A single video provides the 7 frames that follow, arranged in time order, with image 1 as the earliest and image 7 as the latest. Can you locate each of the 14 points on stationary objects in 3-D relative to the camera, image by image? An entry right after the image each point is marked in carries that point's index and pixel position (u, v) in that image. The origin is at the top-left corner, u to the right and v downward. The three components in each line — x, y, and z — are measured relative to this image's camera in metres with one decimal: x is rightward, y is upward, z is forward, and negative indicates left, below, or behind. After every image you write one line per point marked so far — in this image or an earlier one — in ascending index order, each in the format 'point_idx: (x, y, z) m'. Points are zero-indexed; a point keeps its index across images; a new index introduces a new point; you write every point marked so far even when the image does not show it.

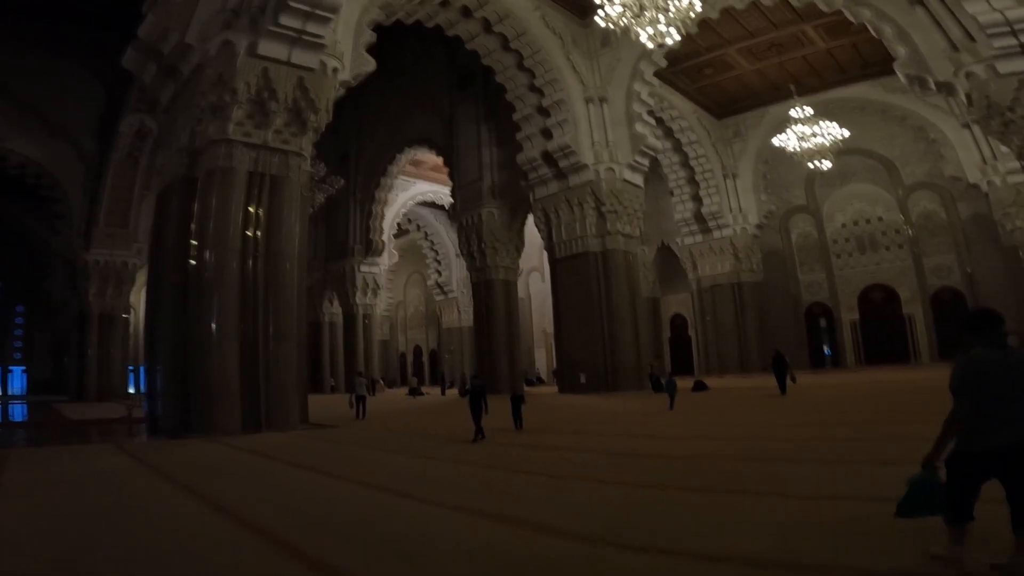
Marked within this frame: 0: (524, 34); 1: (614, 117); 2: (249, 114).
0: (+0.2, +3.7, +8.7) m
1: (+1.6, +2.7, +9.2) m
2: (-2.2, +1.4, +4.9) m
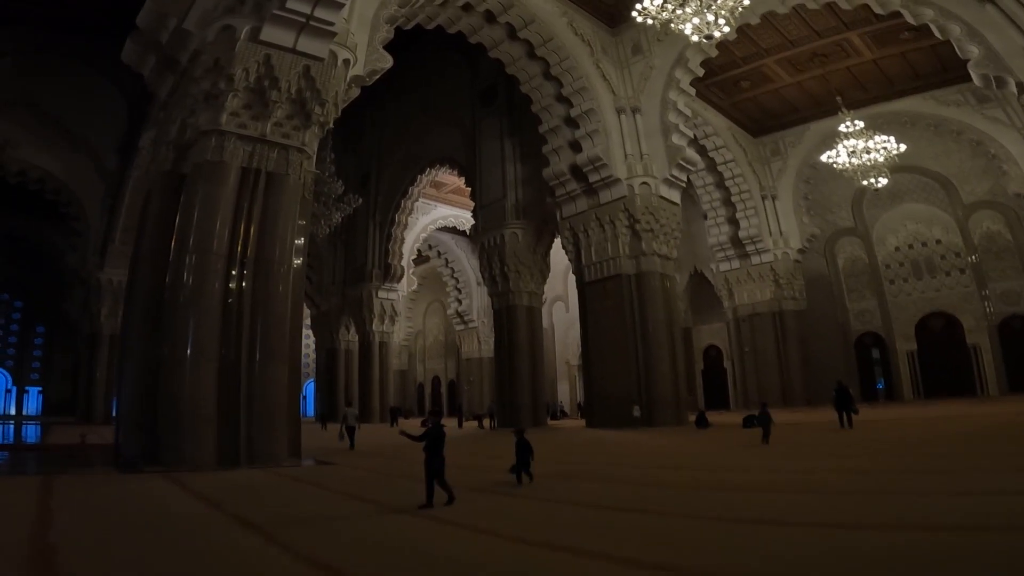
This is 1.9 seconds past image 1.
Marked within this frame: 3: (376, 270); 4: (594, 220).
0: (+0.5, +3.4, +8.2) m
1: (+2.0, +2.3, +8.6) m
2: (-2.0, +1.3, +4.4) m
3: (-3.0, +0.4, +13.1) m
4: (+1.2, +1.0, +8.4) m
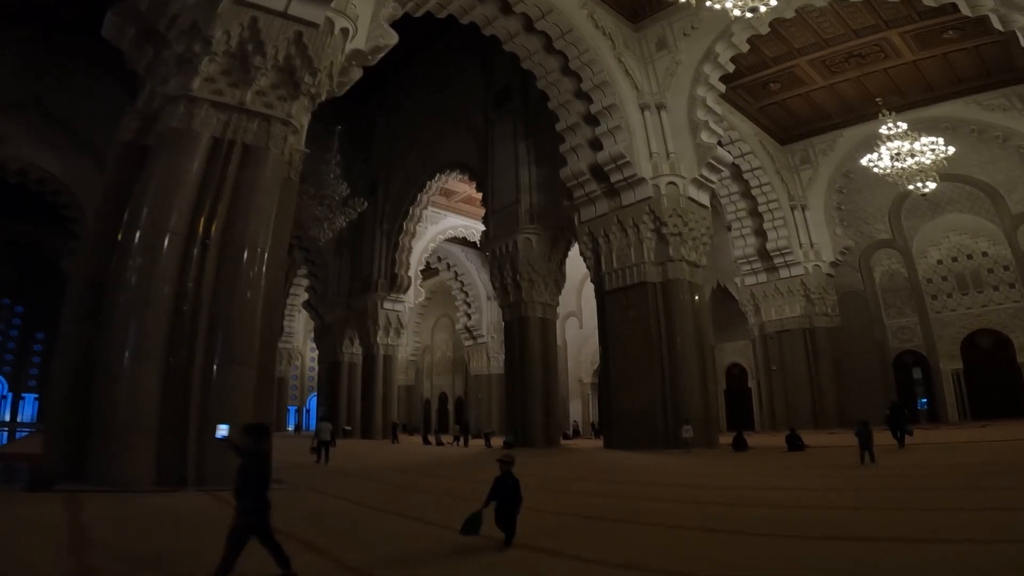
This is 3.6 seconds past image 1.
0: (+0.8, +3.3, +7.6) m
1: (+2.2, +2.2, +7.9) m
2: (-1.8, +1.4, +3.8) m
3: (-2.8, +0.2, +12.5) m
4: (+1.4, +0.8, +7.8) m
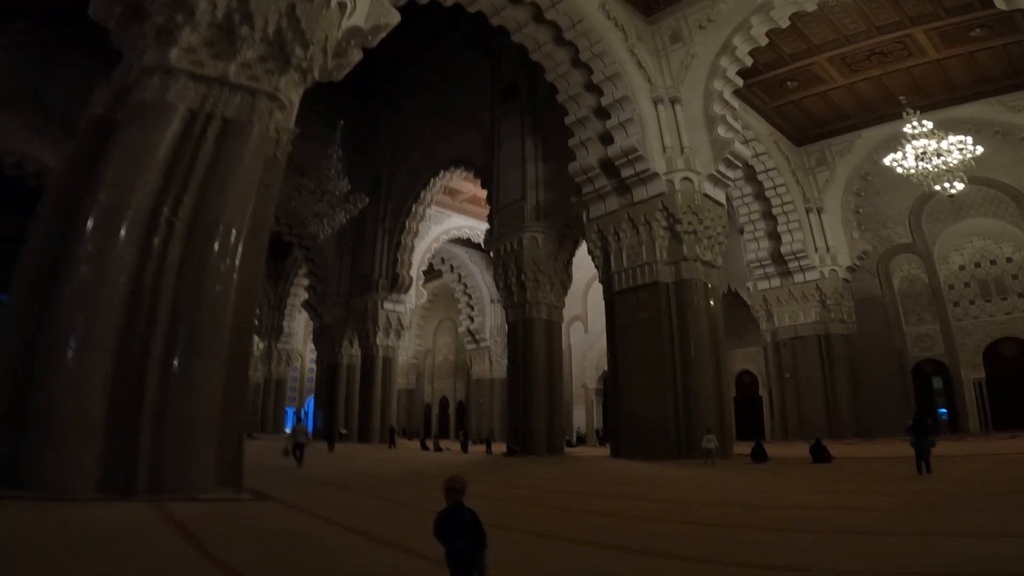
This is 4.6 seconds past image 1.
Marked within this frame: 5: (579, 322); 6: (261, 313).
0: (+0.9, +3.3, +7.3) m
1: (+2.3, +2.2, +7.6) m
2: (-1.8, +1.4, +3.5) m
3: (-2.7, +0.2, +12.2) m
4: (+1.4, +0.8, +7.4) m
5: (+1.8, -0.9, +15.8) m
6: (-7.5, -0.8, +17.8) m
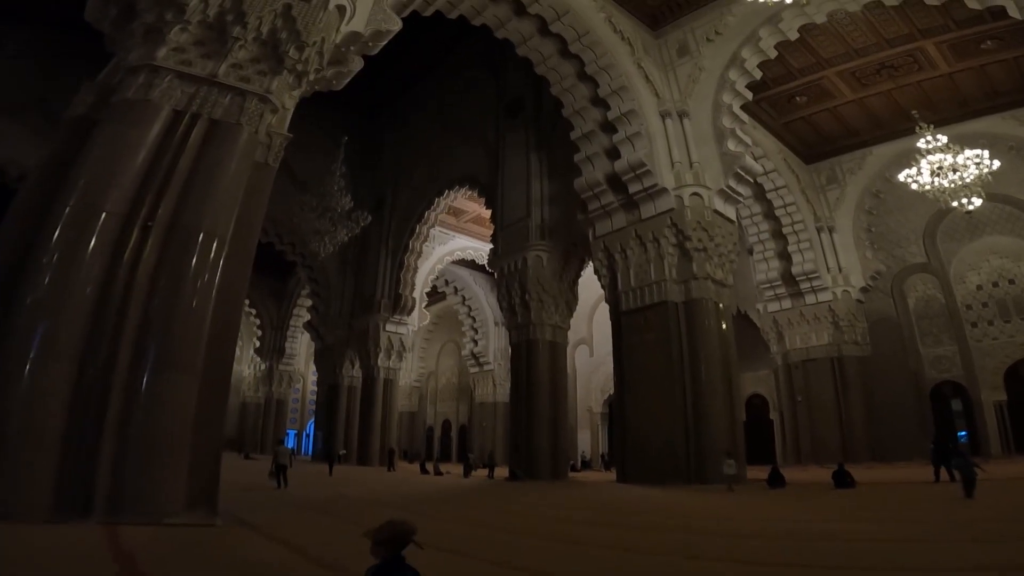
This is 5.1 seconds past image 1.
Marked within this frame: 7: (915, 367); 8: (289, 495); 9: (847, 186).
0: (+0.9, +3.1, +7.1) m
1: (+2.3, +1.9, +7.4) m
2: (-1.8, +1.4, +3.3) m
3: (-2.6, -0.2, +12.0) m
4: (+1.5, +0.6, +7.2) m
5: (+1.9, -1.5, +15.5) m
6: (-7.4, -1.4, +17.6) m
7: (+7.1, -1.4, +10.3) m
8: (-1.8, -1.7, +4.9) m
9: (+6.2, +1.9, +10.9) m
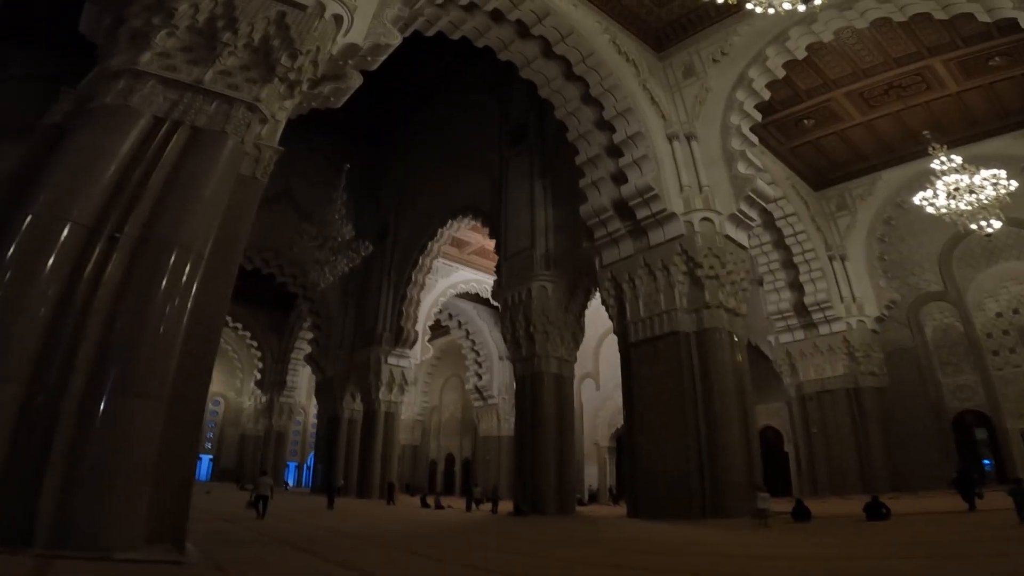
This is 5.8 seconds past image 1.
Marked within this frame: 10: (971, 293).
0: (+1.0, +2.8, +7.0) m
1: (+2.4, +1.6, +7.2) m
2: (-1.7, +1.3, +3.1) m
3: (-2.5, -0.8, +11.7) m
4: (+1.5, +0.3, +6.9) m
5: (+2.0, -2.2, +15.1) m
6: (-7.3, -2.3, +17.3) m
7: (+7.1, -1.9, +9.9) m
8: (-1.8, -1.9, +4.5) m
9: (+6.3, +1.4, +10.7) m
10: (+7.9, -0.1, +10.2) m
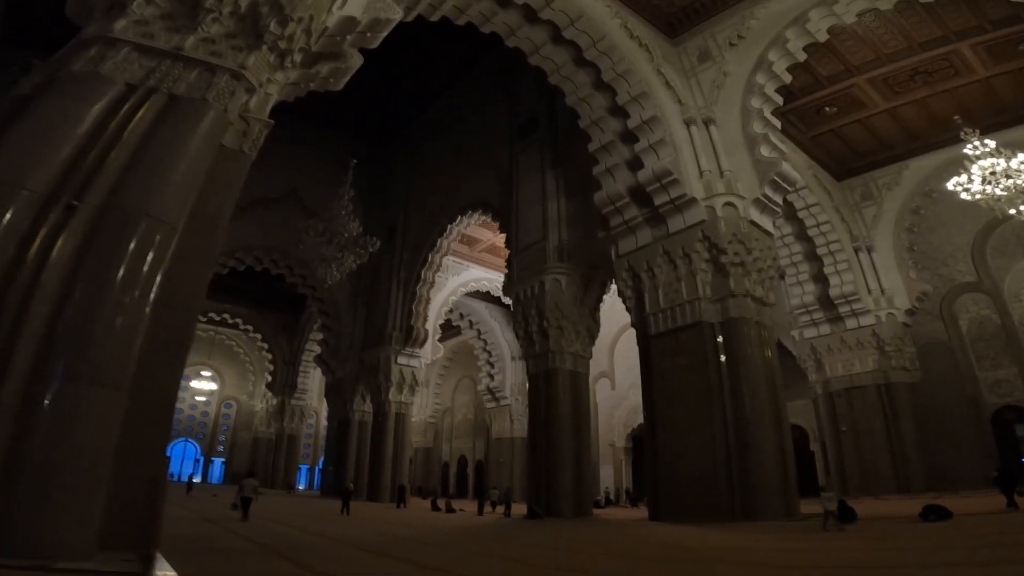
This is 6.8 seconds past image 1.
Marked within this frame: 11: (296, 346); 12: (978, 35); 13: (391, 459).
0: (+1.1, +2.9, +6.7) m
1: (+2.5, +1.7, +6.9) m
2: (-1.7, +1.4, +2.8) m
3: (-2.3, -0.8, +11.4) m
4: (+1.7, +0.4, +6.6) m
5: (+2.3, -2.2, +14.8) m
6: (-6.9, -2.4, +17.1) m
7: (+7.3, -1.7, +9.5) m
8: (-1.7, -1.8, +4.2) m
9: (+6.5, +1.5, +10.3) m
10: (+8.1, +0.1, +9.8) m
11: (-6.2, -1.7, +16.9) m
12: (+6.0, +3.3, +7.5) m
13: (-2.3, -3.3, +11.0) m
